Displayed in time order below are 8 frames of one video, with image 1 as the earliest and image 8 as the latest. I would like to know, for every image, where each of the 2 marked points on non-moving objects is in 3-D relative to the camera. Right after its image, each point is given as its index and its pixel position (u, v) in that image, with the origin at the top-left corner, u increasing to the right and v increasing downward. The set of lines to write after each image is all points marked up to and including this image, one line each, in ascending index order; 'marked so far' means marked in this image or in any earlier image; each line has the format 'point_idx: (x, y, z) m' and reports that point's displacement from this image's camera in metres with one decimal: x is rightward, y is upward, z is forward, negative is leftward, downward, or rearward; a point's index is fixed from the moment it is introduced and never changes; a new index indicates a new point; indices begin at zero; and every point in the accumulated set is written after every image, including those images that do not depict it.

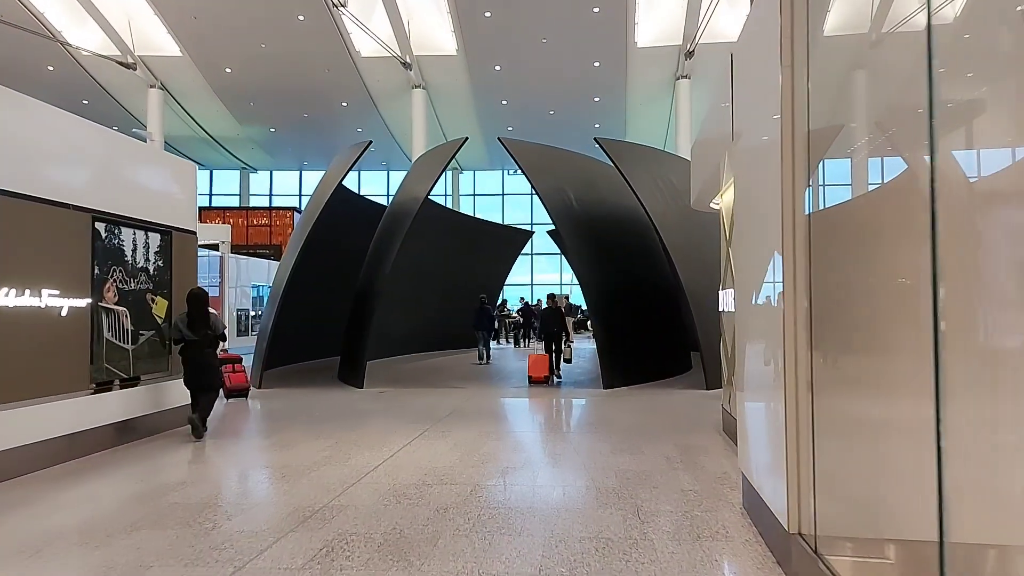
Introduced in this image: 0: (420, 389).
0: (-1.0, -1.1, +7.8) m
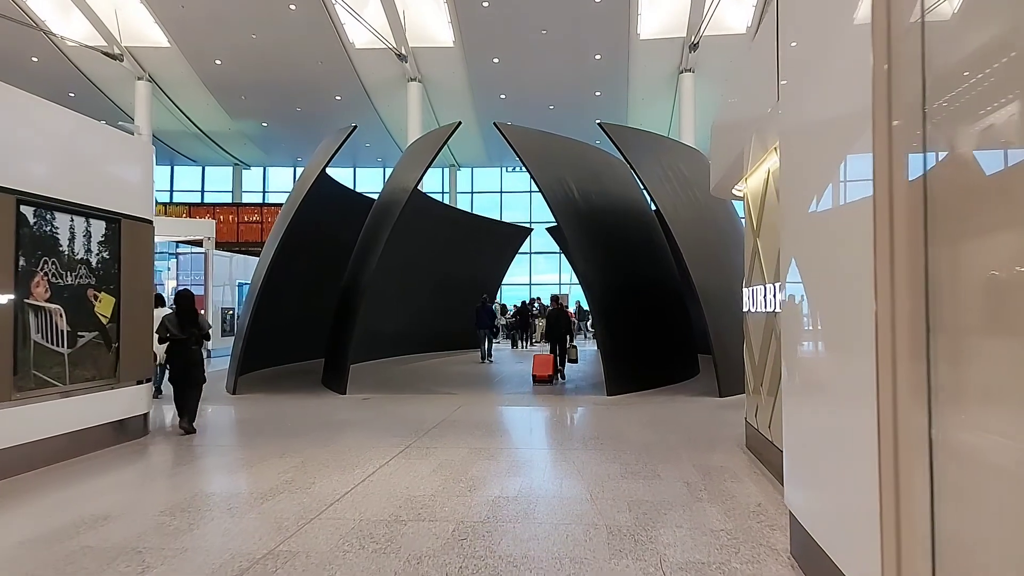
0: (-1.1, -1.1, +7.2) m
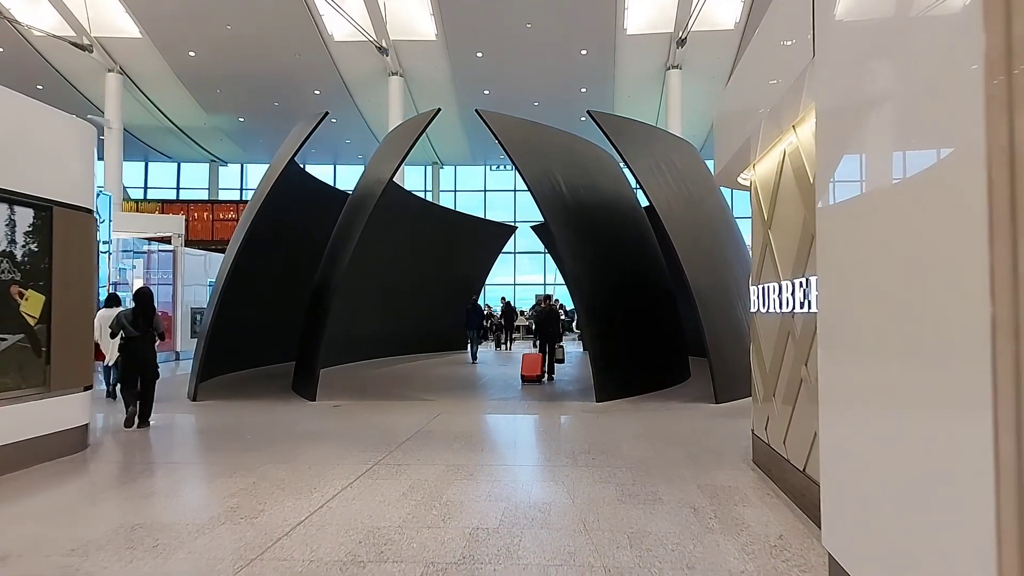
0: (-1.2, -1.1, +6.7) m
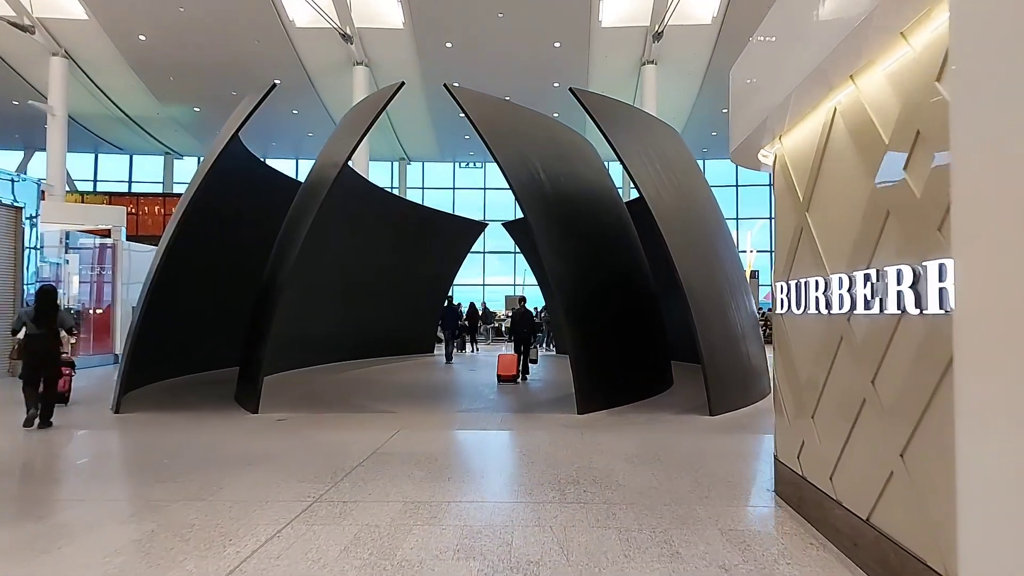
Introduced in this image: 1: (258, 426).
0: (-1.5, -1.1, +5.9) m
1: (-2.0, -1.1, +5.5) m
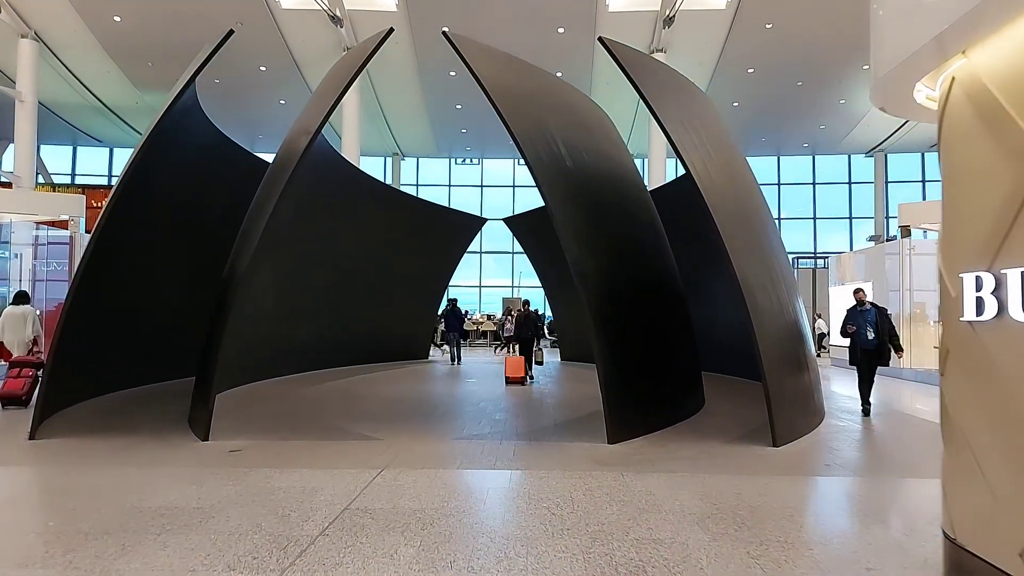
0: (-1.4, -1.0, +4.7) m
1: (-1.9, -1.0, +4.3) m
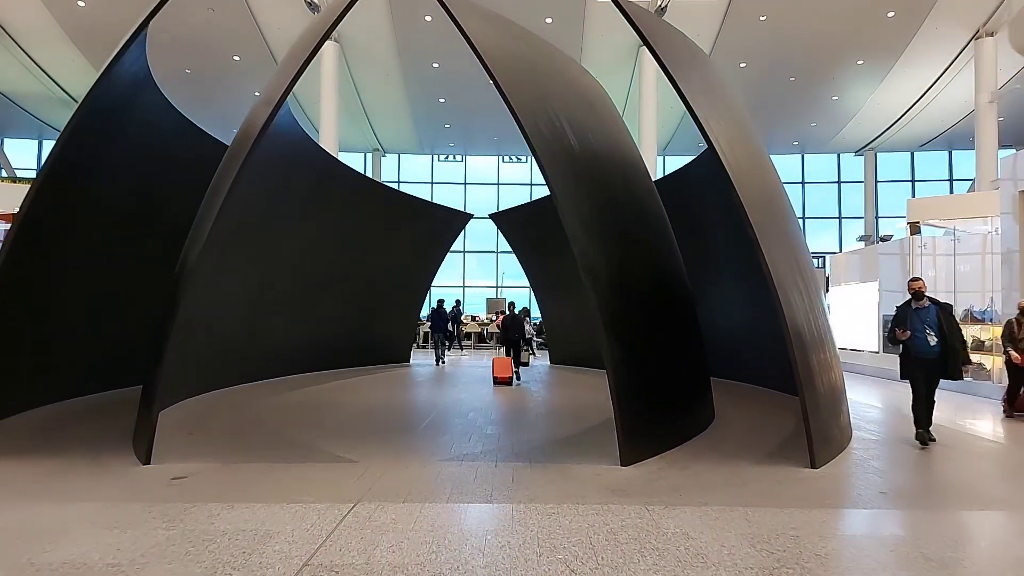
0: (-1.4, -1.0, +4.0) m
1: (-1.9, -1.0, +3.6) m
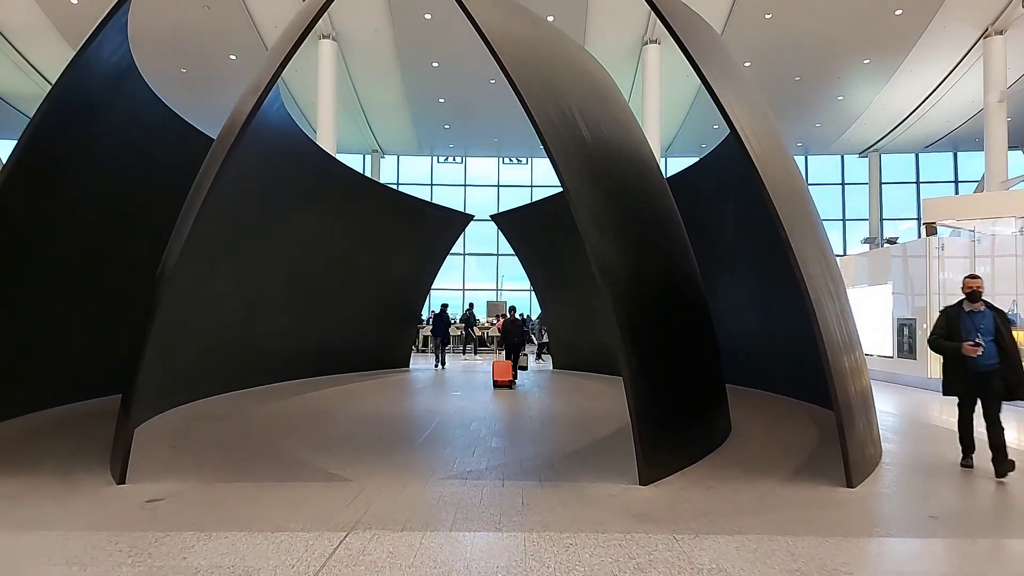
0: (-1.3, -1.0, +3.6) m
1: (-1.8, -1.0, +3.2) m
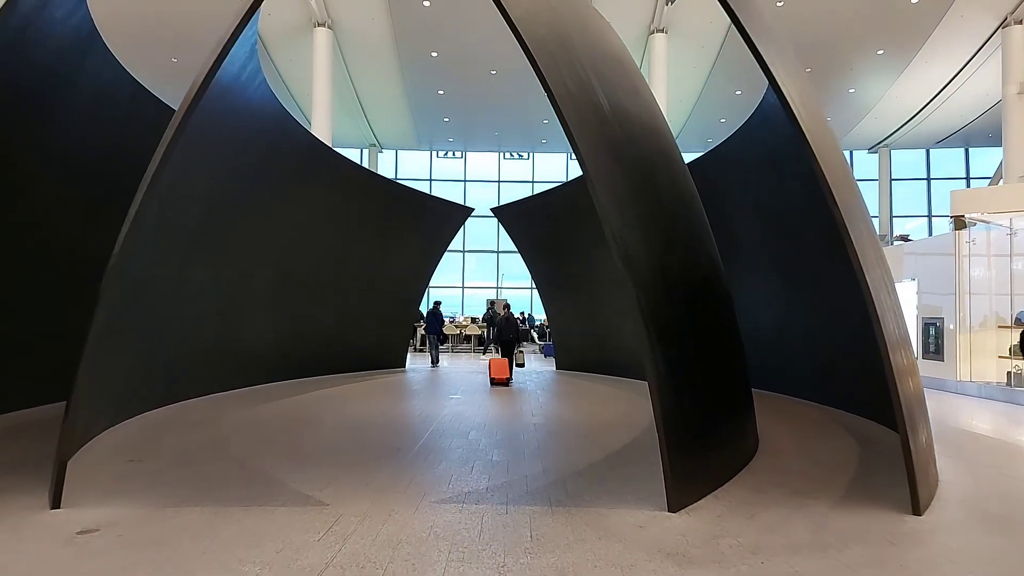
0: (-1.3, -1.0, +3.0) m
1: (-1.8, -1.0, +2.7) m
